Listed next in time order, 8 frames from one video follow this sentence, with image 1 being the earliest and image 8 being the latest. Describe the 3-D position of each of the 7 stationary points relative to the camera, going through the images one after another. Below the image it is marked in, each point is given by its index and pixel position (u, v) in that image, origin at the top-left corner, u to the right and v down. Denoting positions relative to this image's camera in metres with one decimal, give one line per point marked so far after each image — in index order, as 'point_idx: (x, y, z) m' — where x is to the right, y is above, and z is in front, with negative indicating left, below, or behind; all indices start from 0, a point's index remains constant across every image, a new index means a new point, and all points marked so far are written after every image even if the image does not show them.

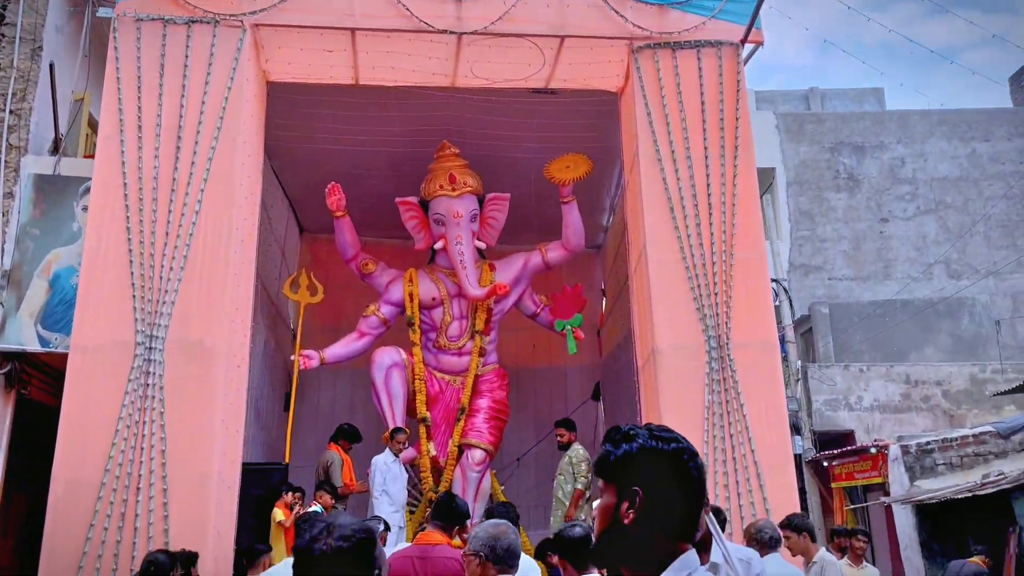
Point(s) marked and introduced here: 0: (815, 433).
0: (+3.3, -1.6, +9.4) m
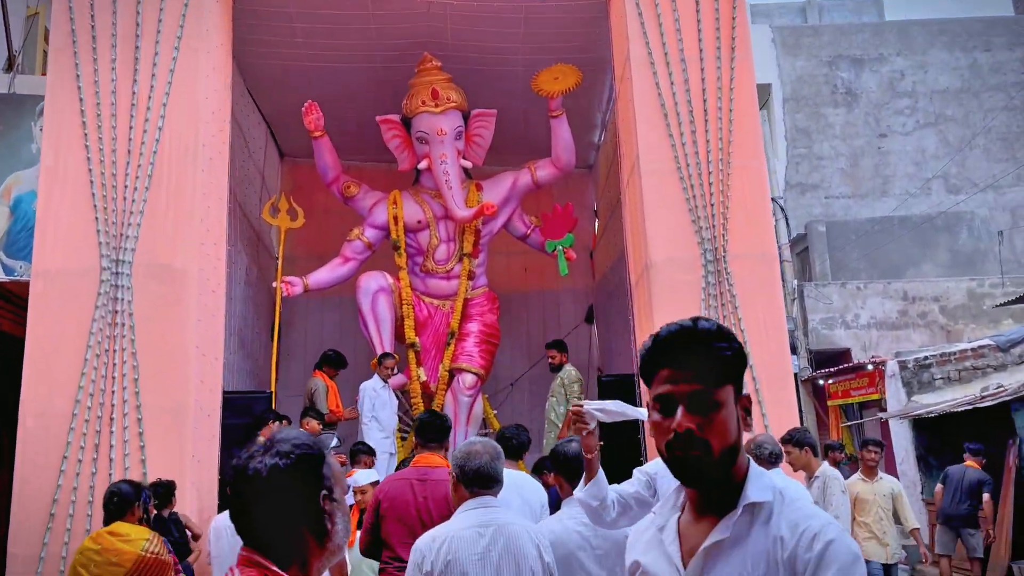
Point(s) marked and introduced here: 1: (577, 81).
0: (+3.3, -0.7, +9.3) m
1: (+0.4, +1.3, +5.3) m
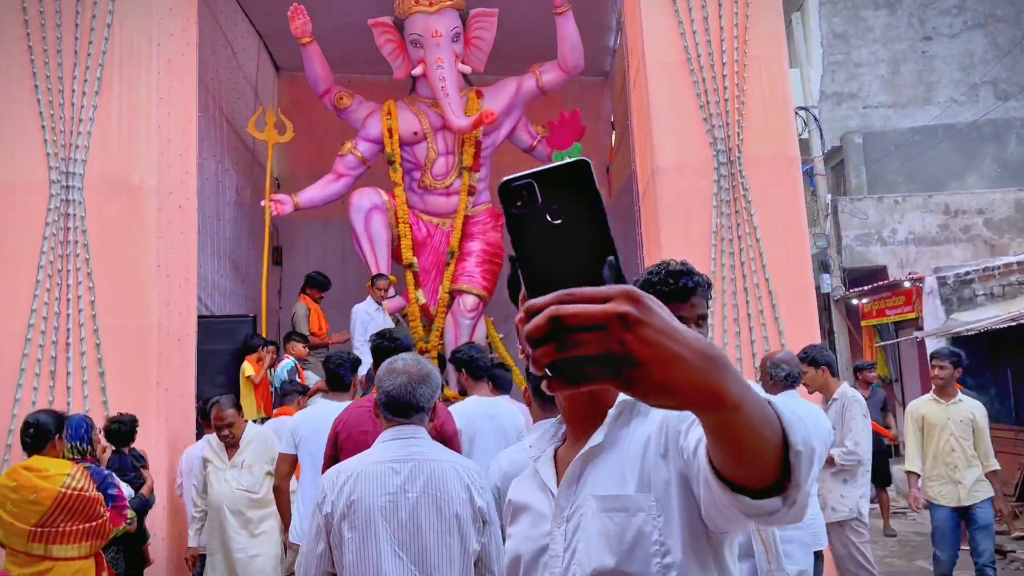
0: (+3.5, +0.2, +8.8) m
1: (+0.4, +1.8, +4.8) m
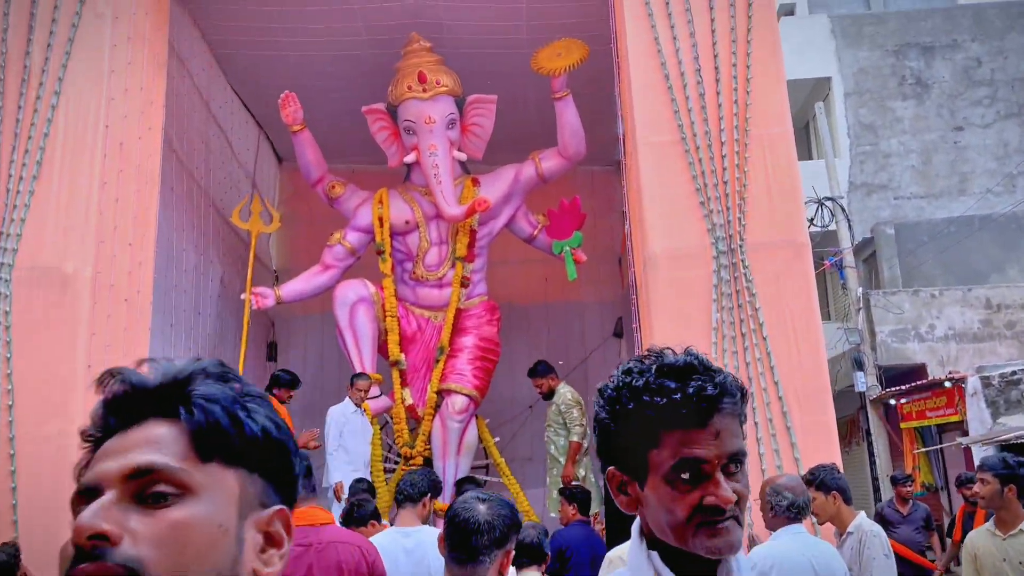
0: (+3.6, -0.8, +8.3) m
1: (+0.4, +1.3, +4.6) m
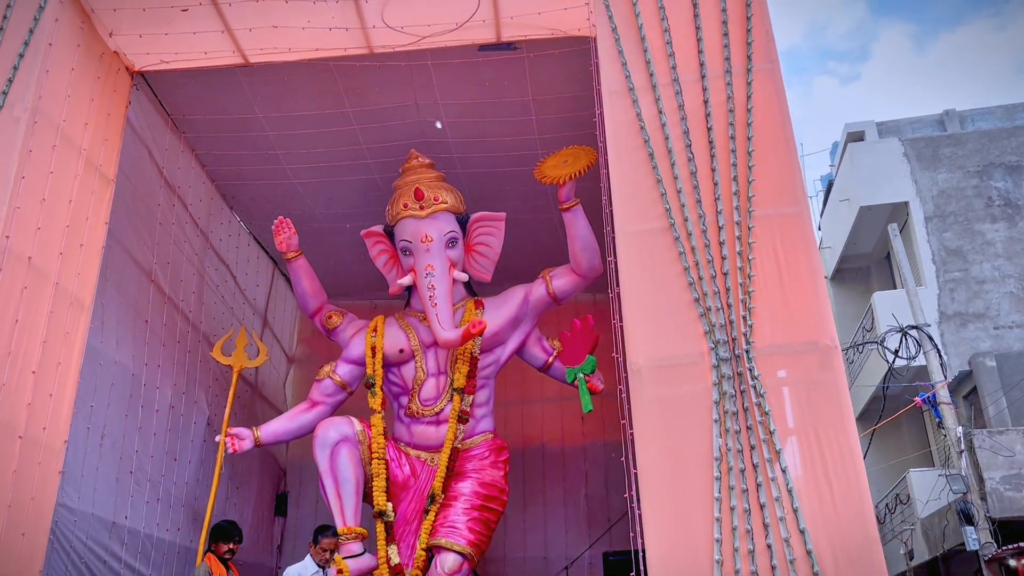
0: (+4.0, -1.9, +7.0) m
1: (+0.4, +0.6, +4.1) m
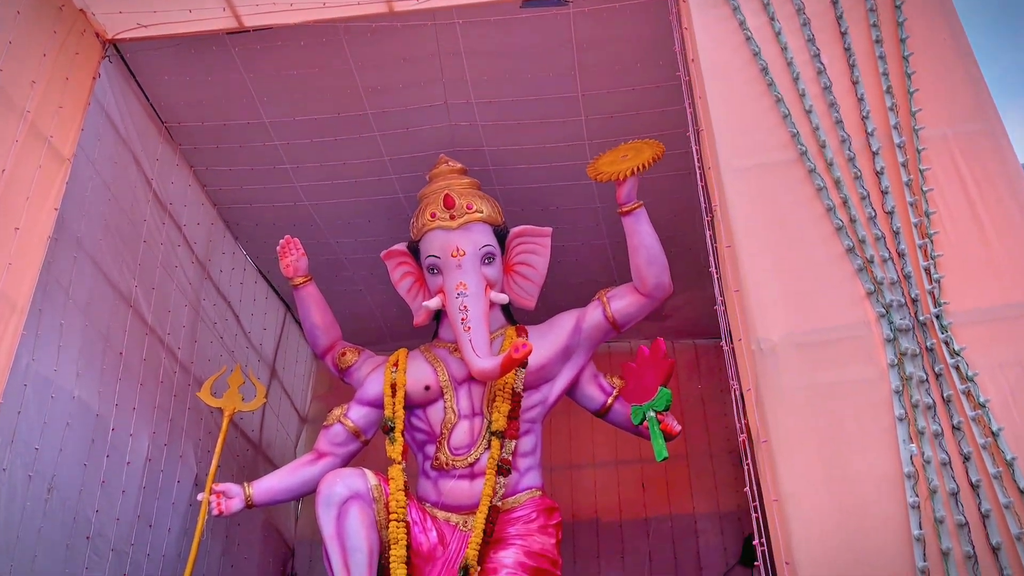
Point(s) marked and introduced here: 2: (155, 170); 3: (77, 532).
0: (+4.3, -2.3, +5.9) m
1: (+0.6, +0.6, +3.4) m
2: (-1.7, +0.6, +4.0) m
3: (-1.6, -0.9, +3.1) m
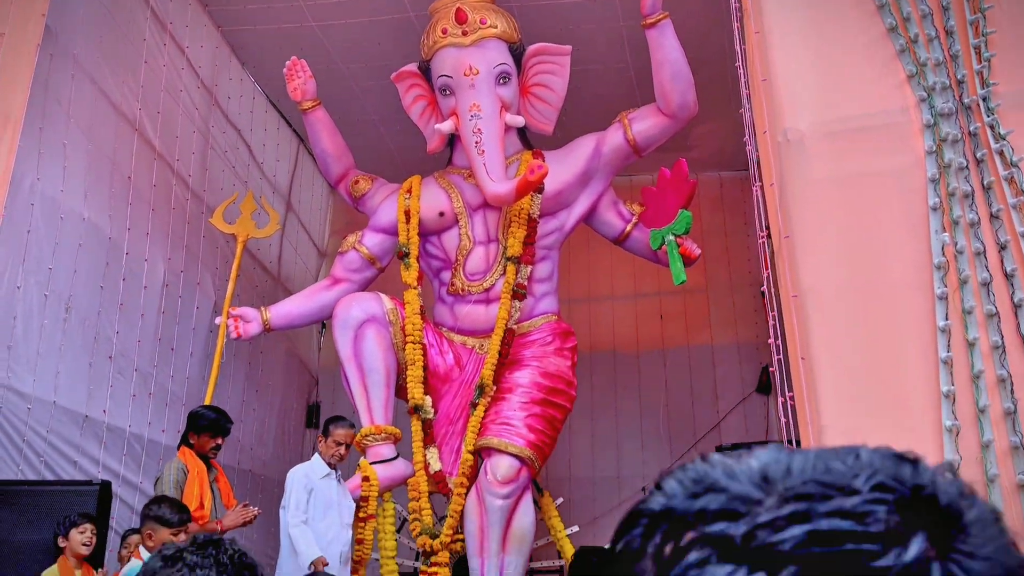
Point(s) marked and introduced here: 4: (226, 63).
0: (+4.5, -1.1, +5.9) m
1: (+0.6, +1.2, +3.1) m
2: (-1.6, +1.3, +3.7) m
3: (-1.5, -0.2, +3.1) m
4: (-1.4, +1.1, +4.3) m
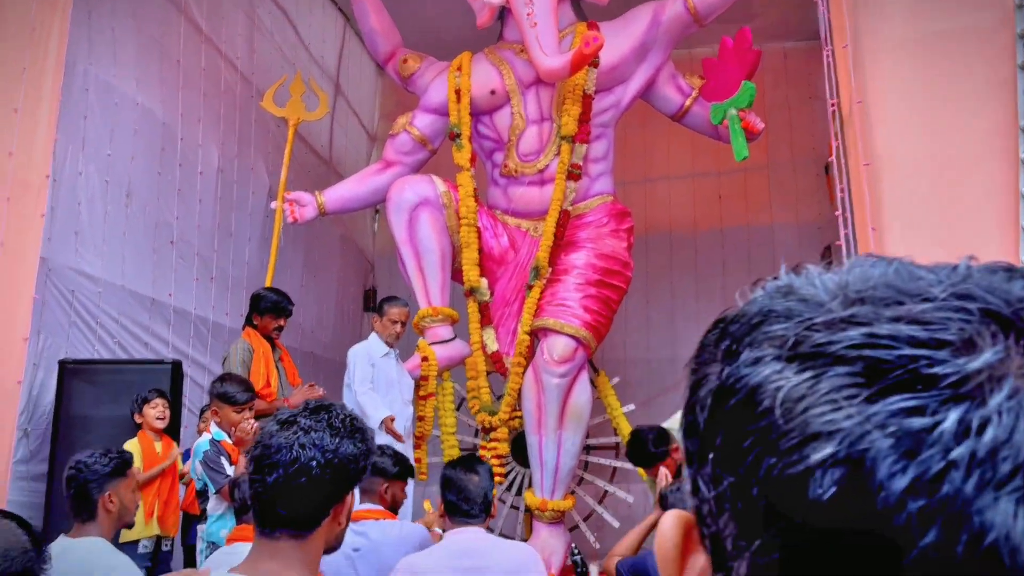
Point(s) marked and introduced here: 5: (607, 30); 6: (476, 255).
0: (+4.8, -0.3, +5.7) m
1: (+0.8, +1.7, +2.9) m
2: (-1.4, +1.8, +3.6) m
3: (-1.3, +0.2, +3.2) m
4: (-1.2, +1.7, +4.1) m
5: (+0.4, +1.0, +3.4) m
6: (-0.1, +0.1, +3.2) m
